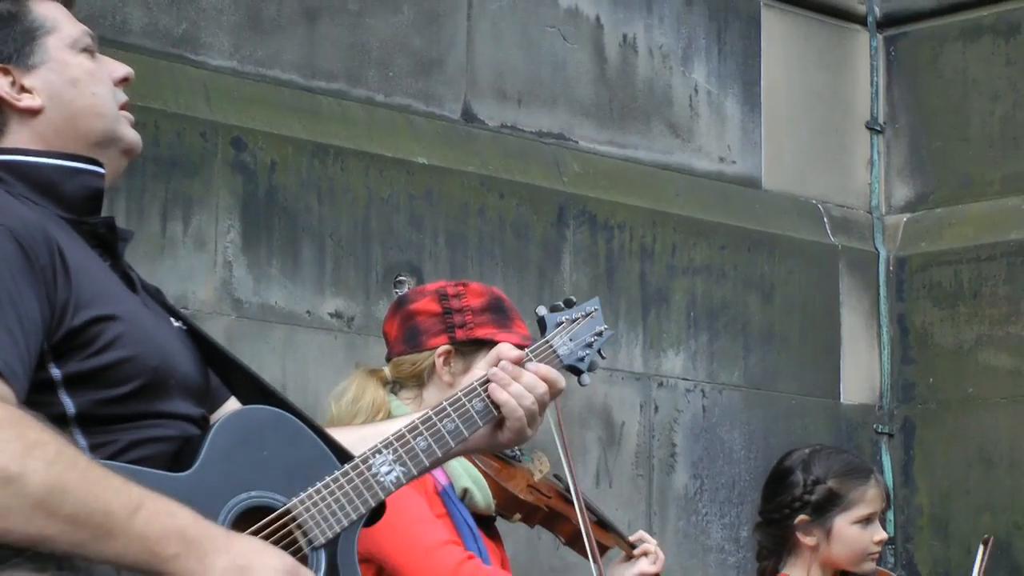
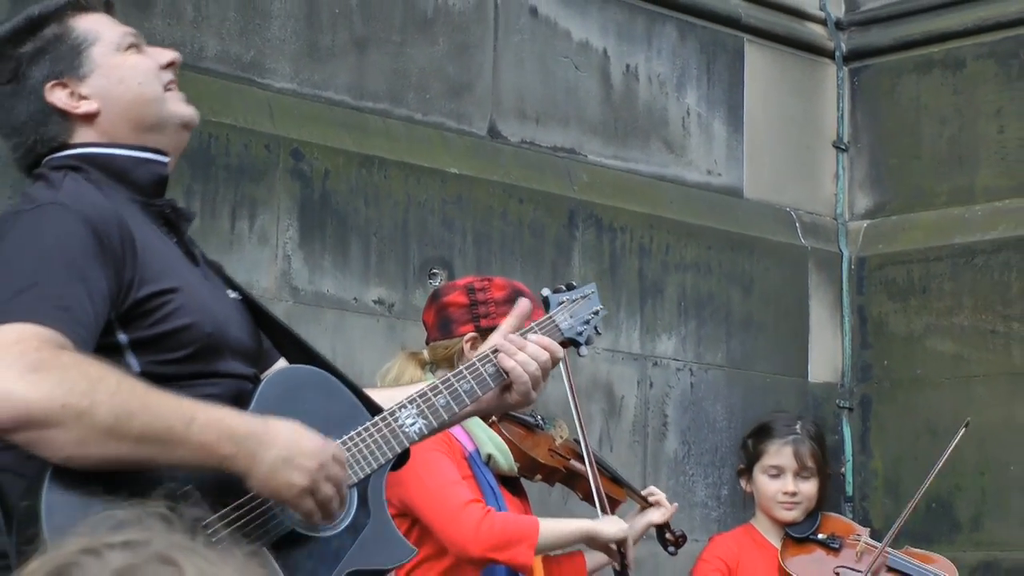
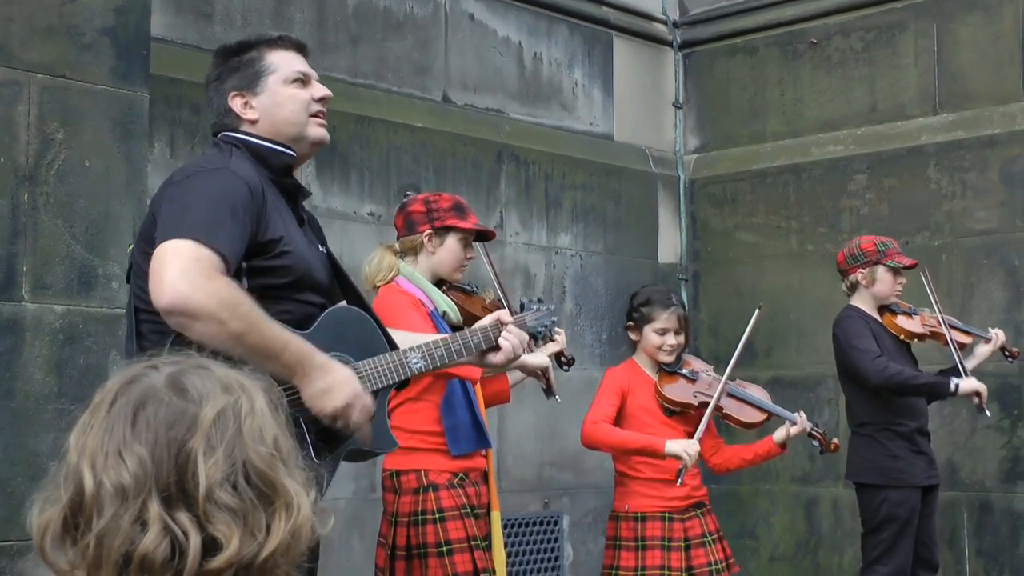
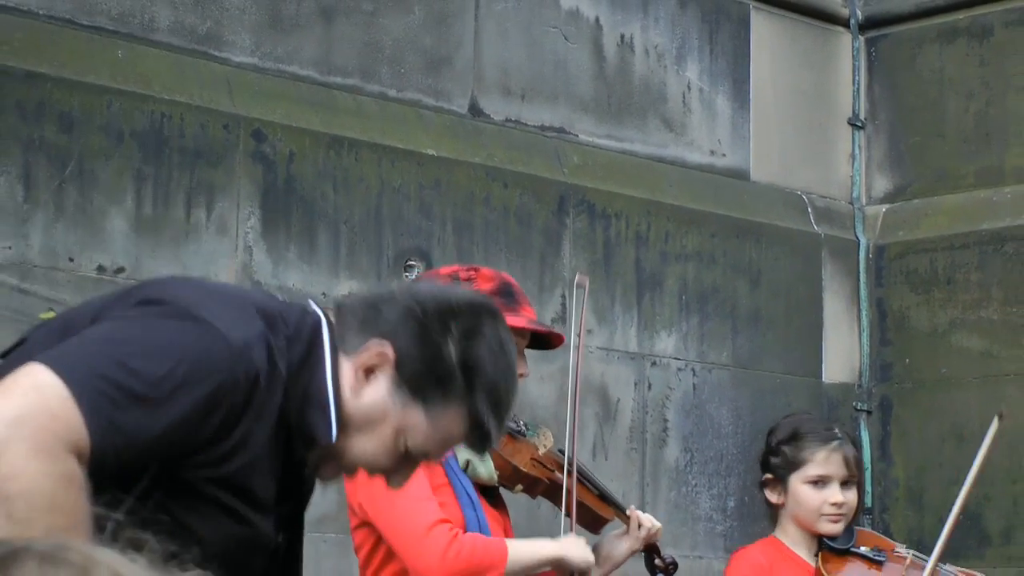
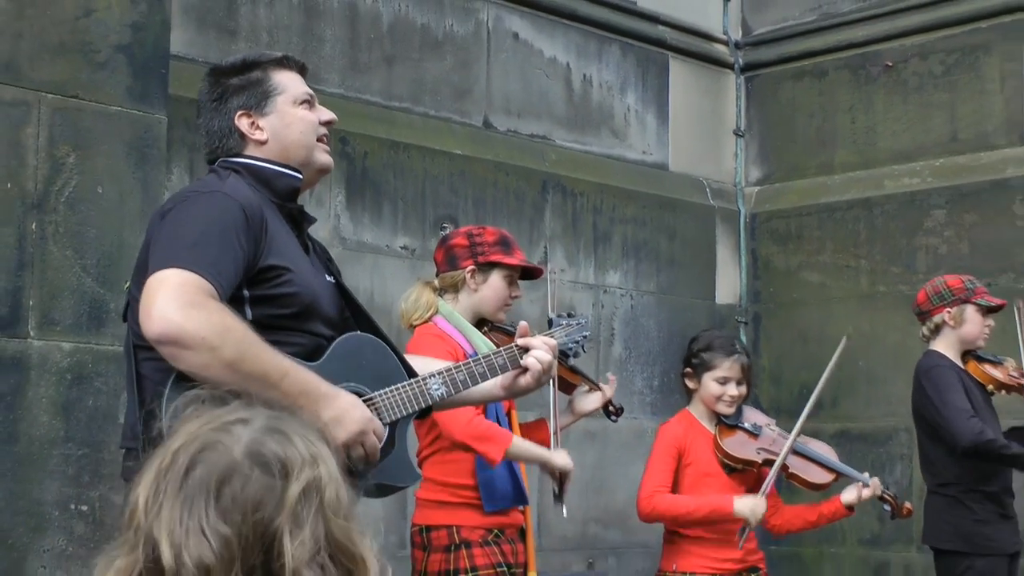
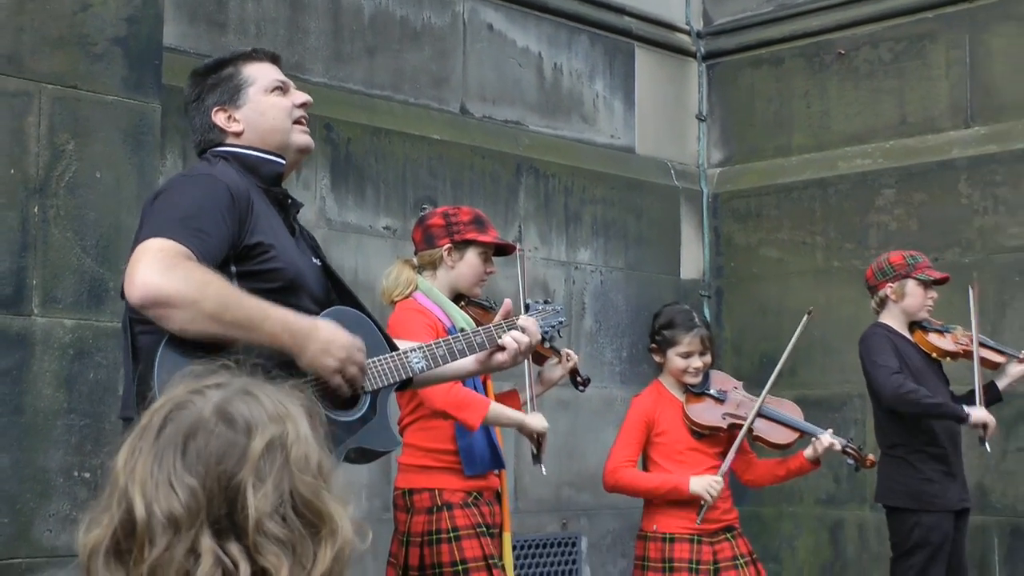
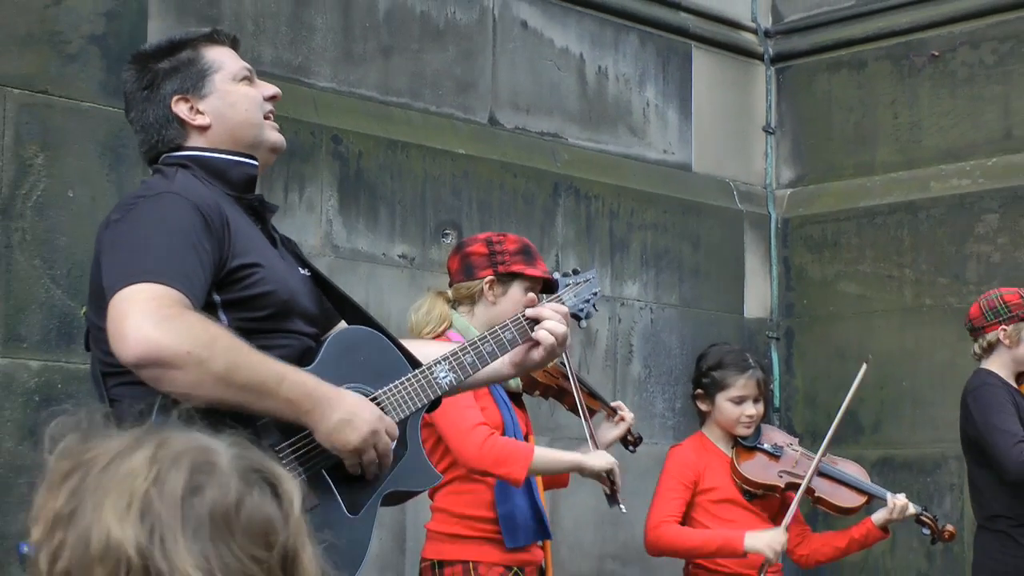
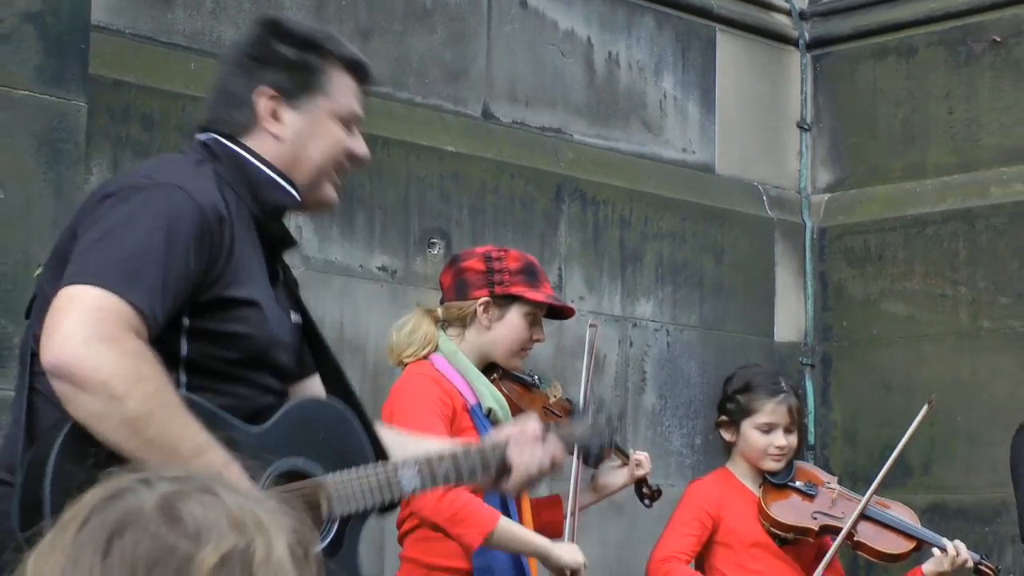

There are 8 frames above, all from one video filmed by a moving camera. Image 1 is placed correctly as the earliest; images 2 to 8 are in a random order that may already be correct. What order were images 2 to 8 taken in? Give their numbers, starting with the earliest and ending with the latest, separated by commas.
4, 2, 8, 7, 5, 6, 3
